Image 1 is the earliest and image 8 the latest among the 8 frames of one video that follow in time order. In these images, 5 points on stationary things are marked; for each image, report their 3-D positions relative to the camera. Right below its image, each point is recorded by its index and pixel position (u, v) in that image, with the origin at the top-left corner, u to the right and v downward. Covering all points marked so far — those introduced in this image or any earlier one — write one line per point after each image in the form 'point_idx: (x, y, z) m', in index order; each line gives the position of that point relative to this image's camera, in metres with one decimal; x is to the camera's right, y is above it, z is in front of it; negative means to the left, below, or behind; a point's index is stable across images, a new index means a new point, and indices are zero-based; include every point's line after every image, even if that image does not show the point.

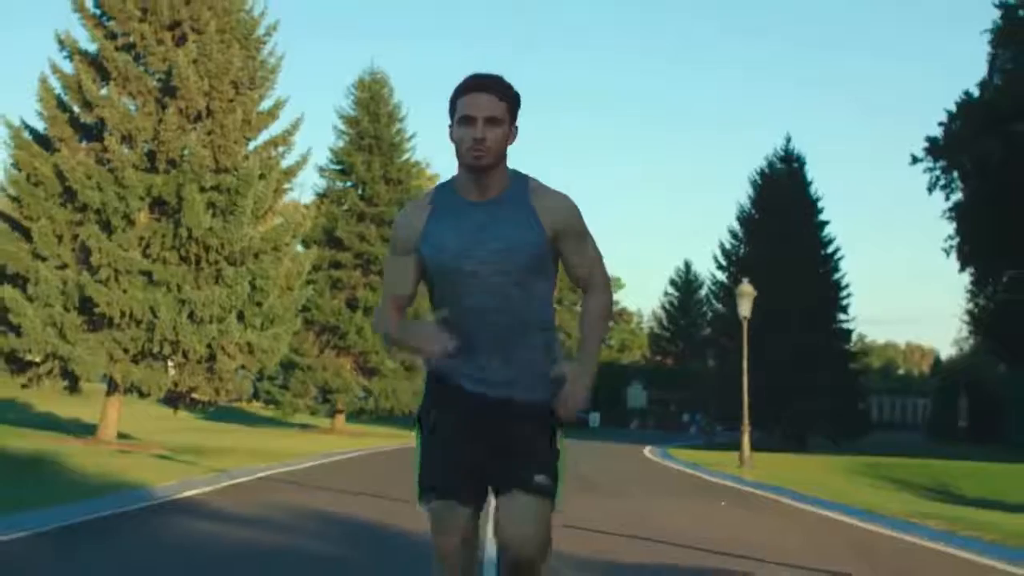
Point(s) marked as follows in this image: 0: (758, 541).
0: (+2.8, -2.8, +16.3) m
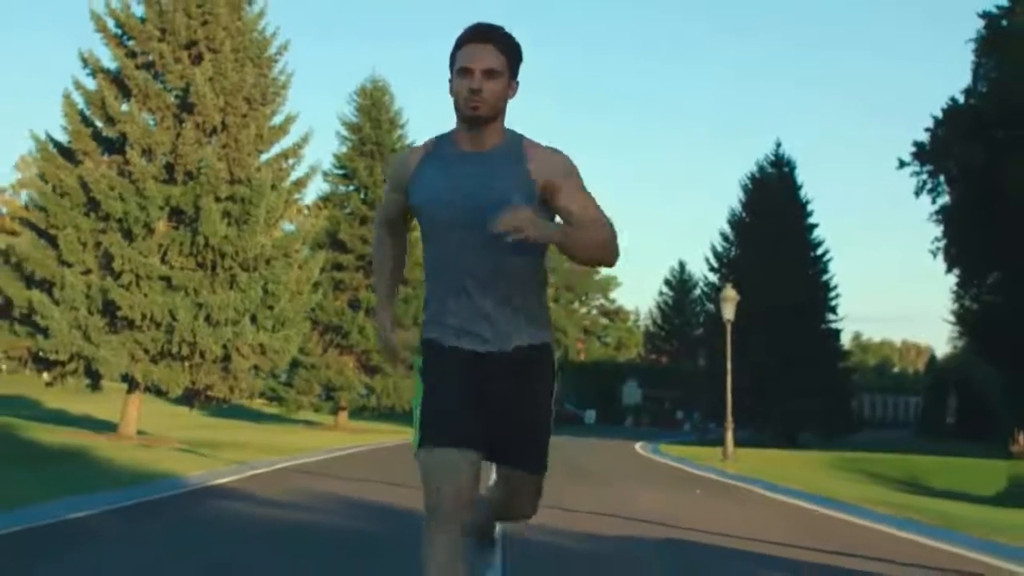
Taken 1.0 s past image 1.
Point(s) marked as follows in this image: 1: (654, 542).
0: (+2.7, -2.9, +18.2) m
1: (+1.4, -2.5, +14.4) m
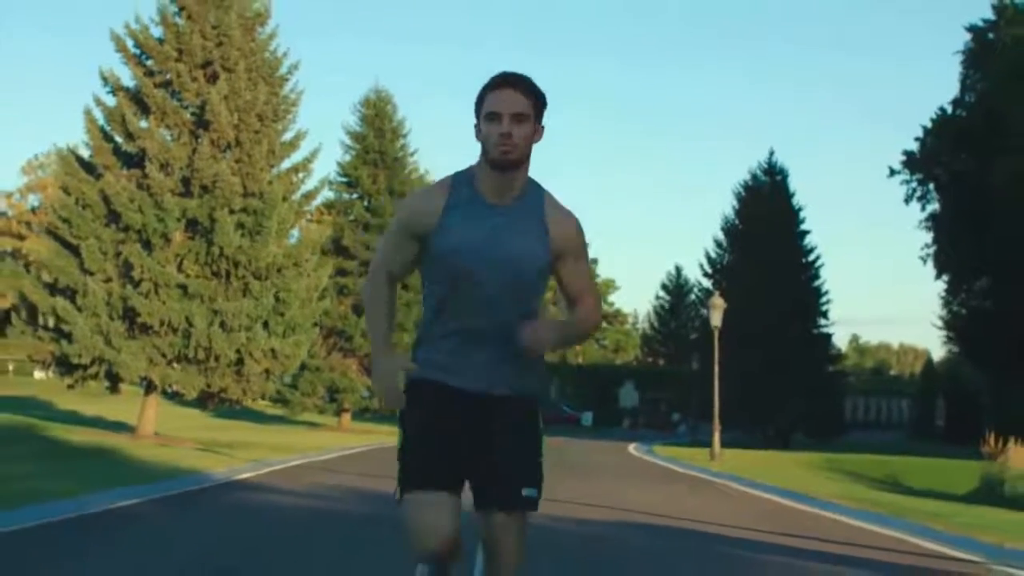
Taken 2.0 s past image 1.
0: (+2.7, -3.1, +20.0) m
1: (+1.4, -2.6, +16.2) m
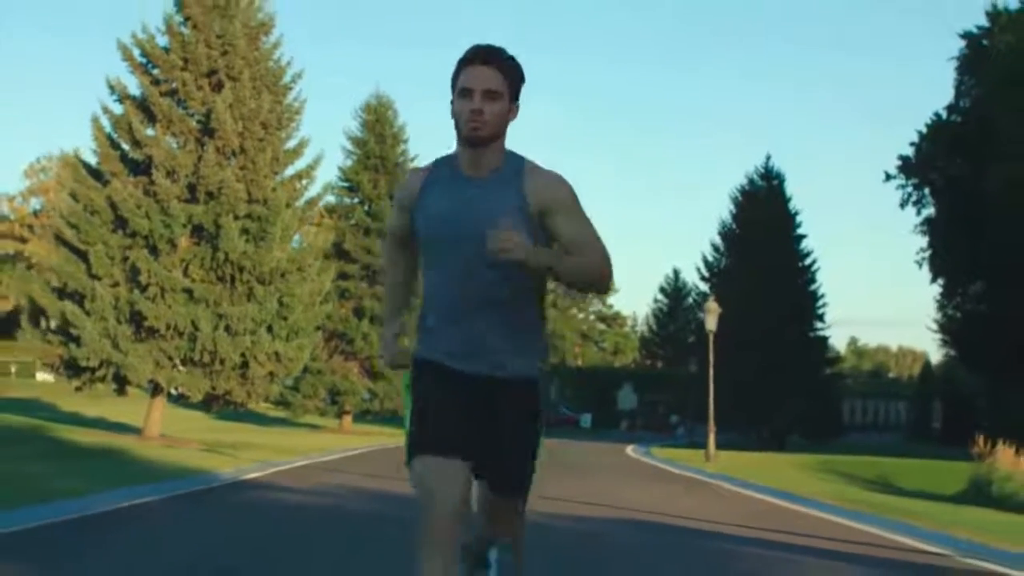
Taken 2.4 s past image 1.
0: (+2.7, -3.2, +20.7) m
1: (+1.4, -2.7, +16.9) m
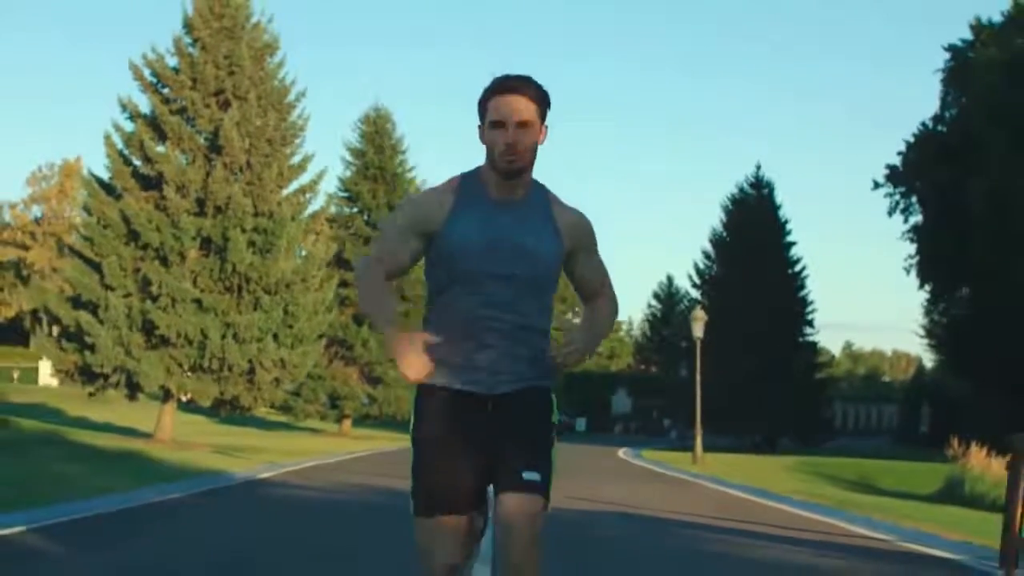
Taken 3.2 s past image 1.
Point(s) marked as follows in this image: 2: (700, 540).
0: (+2.6, -3.4, +22.3) m
1: (+1.3, -2.9, +18.4) m
2: (+2.1, -2.7, +16.0) m
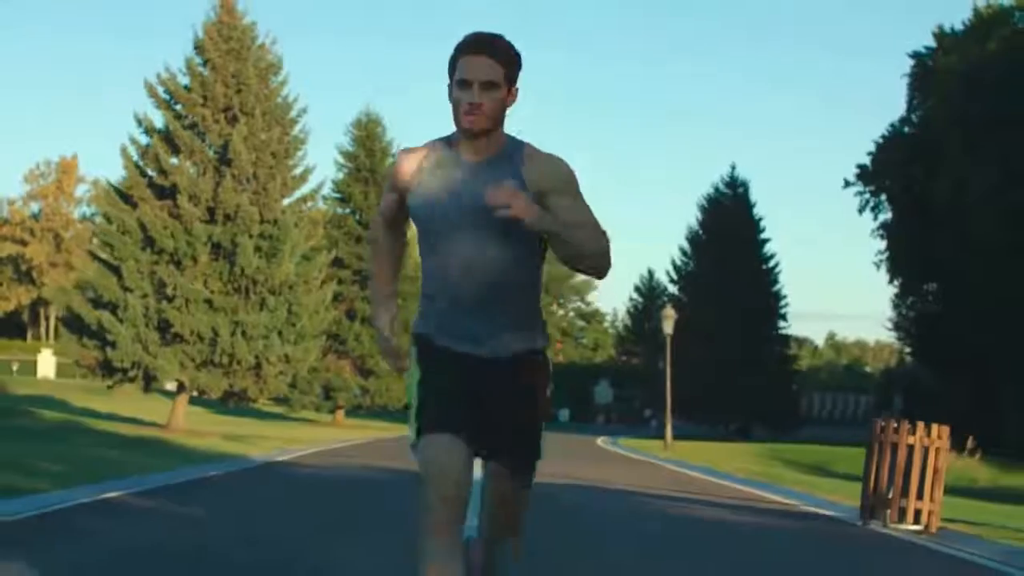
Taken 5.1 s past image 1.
0: (+2.3, -3.5, +25.6) m
1: (+1.1, -3.0, +21.8) m
2: (+1.9, -2.9, +19.3) m
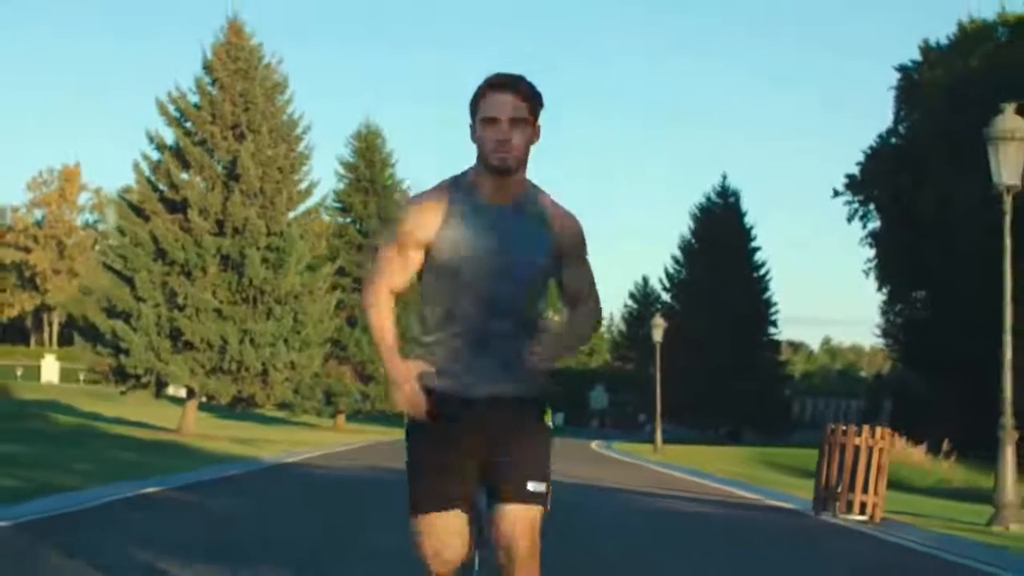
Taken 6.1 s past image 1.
0: (+2.2, -3.7, +27.4) m
1: (+1.0, -3.3, +23.5) m
2: (+1.8, -3.1, +21.1) m
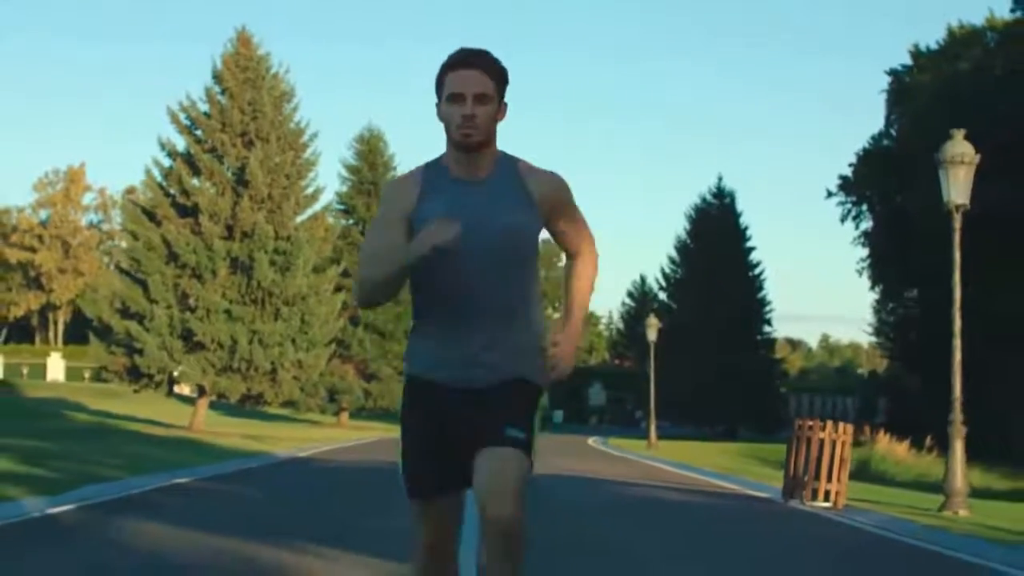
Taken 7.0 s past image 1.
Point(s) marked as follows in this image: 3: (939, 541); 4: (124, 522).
0: (+2.2, -3.8, +28.9) m
1: (+1.0, -3.4, +25.1) m
2: (+1.8, -3.2, +22.7) m
3: (+4.7, -2.8, +16.0) m
4: (-4.6, -2.8, +17.1) m
